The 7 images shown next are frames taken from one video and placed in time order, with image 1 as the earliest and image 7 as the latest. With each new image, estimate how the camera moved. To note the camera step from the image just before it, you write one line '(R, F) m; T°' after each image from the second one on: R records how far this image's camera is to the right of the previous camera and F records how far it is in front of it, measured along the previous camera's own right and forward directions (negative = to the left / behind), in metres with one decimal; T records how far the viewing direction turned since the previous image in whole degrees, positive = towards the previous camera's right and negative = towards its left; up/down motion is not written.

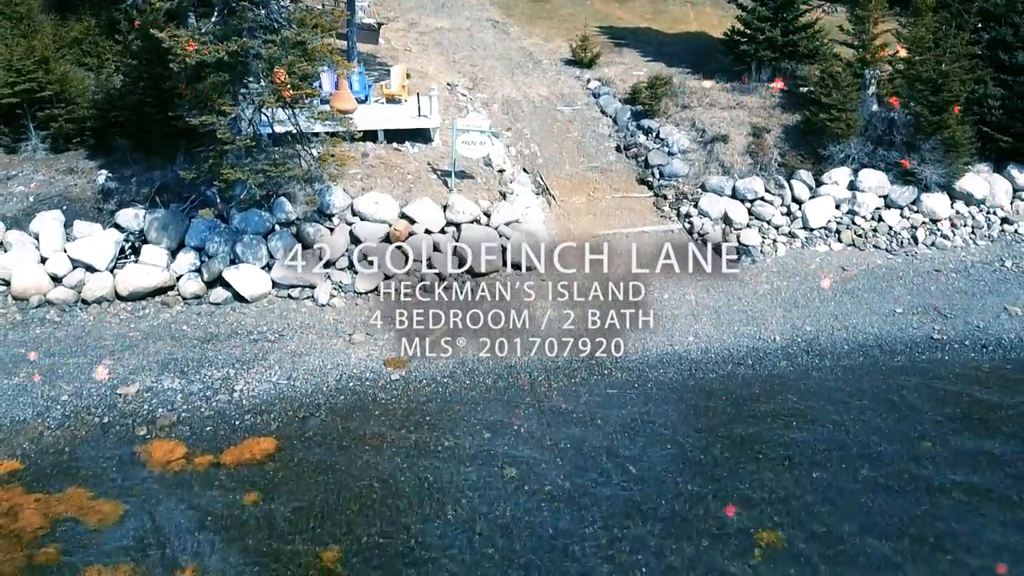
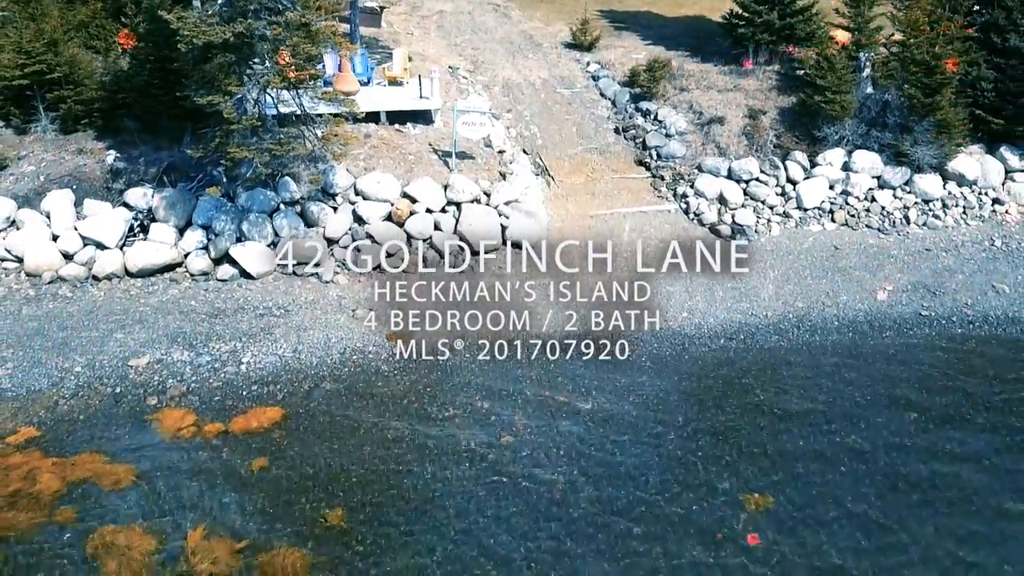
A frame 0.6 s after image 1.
(+0.1, -0.3) m; 0°
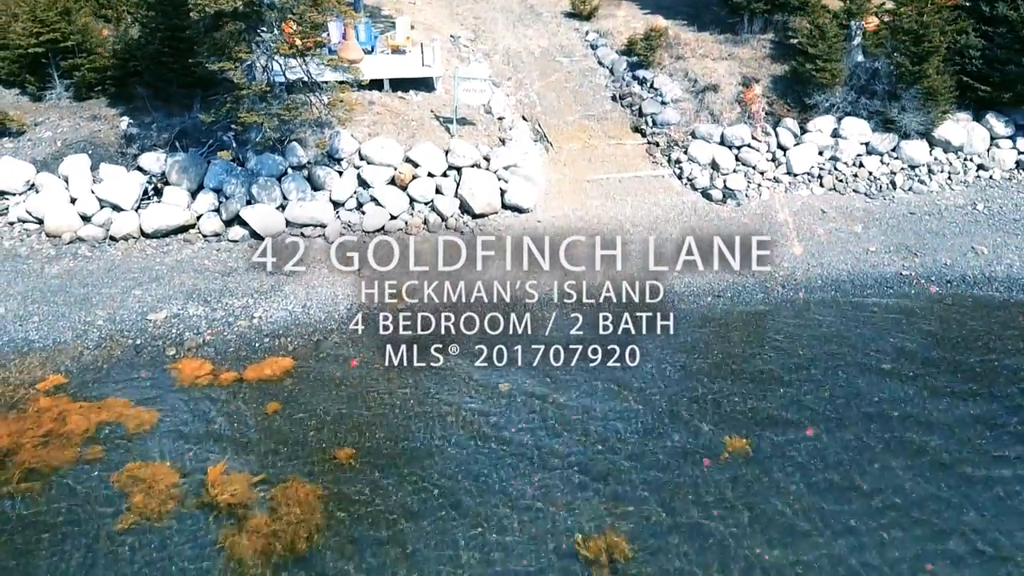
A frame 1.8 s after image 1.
(+0.1, -0.6) m; 0°
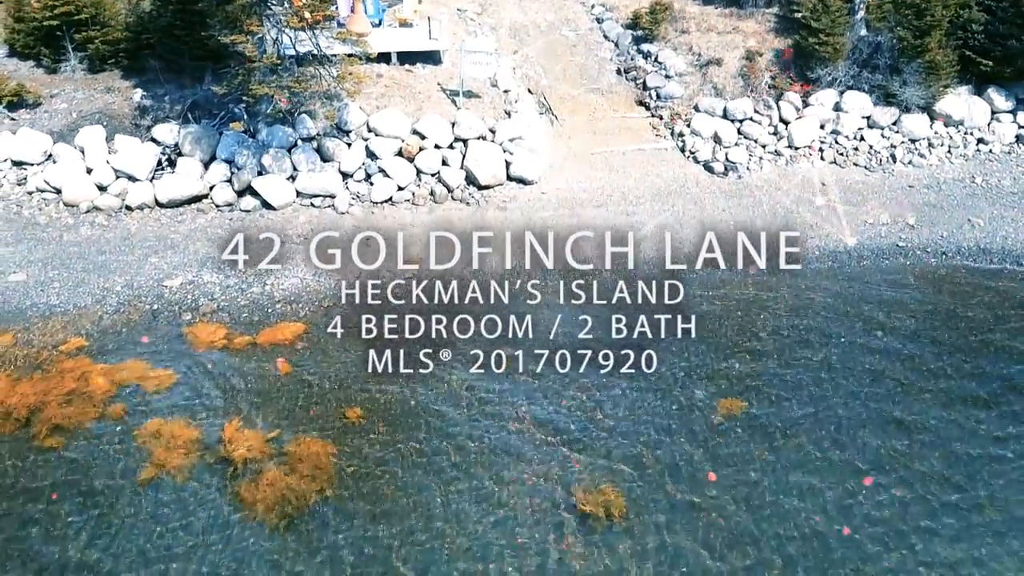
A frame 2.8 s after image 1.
(+0.1, -0.3) m; -1°
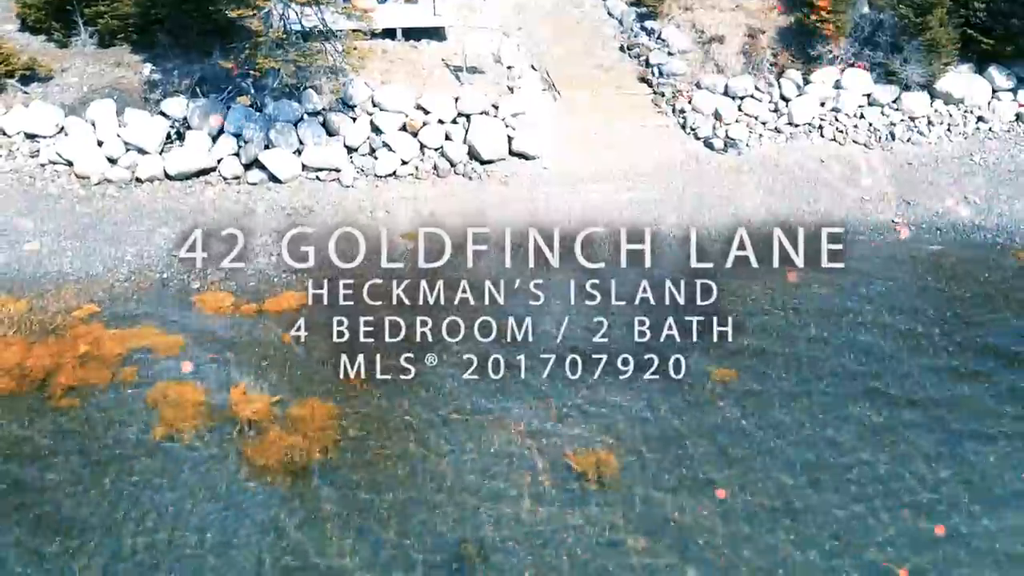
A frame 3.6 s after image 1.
(+0.1, -0.3) m; -1°
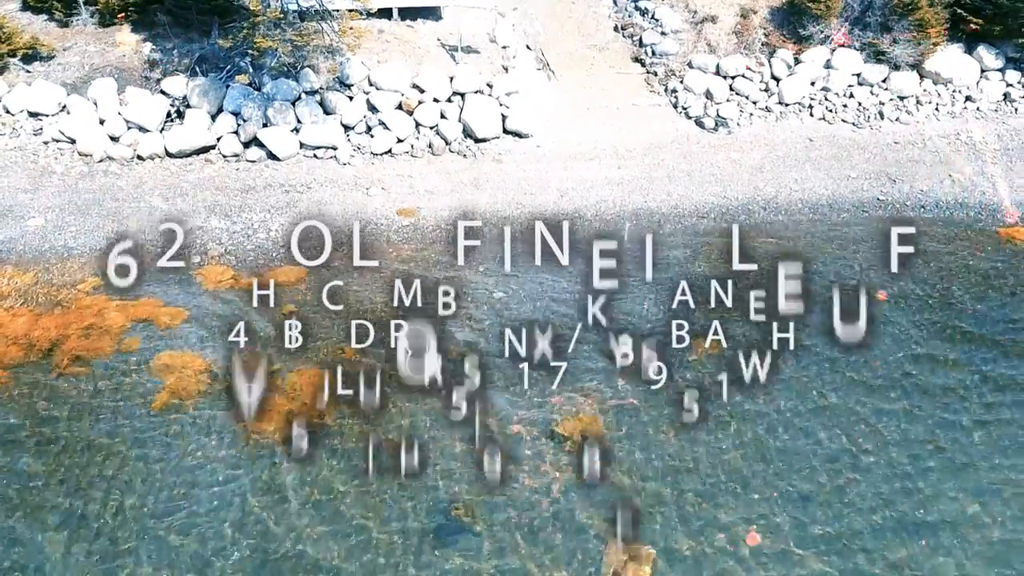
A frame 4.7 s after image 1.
(+0.1, -0.3) m; 0°
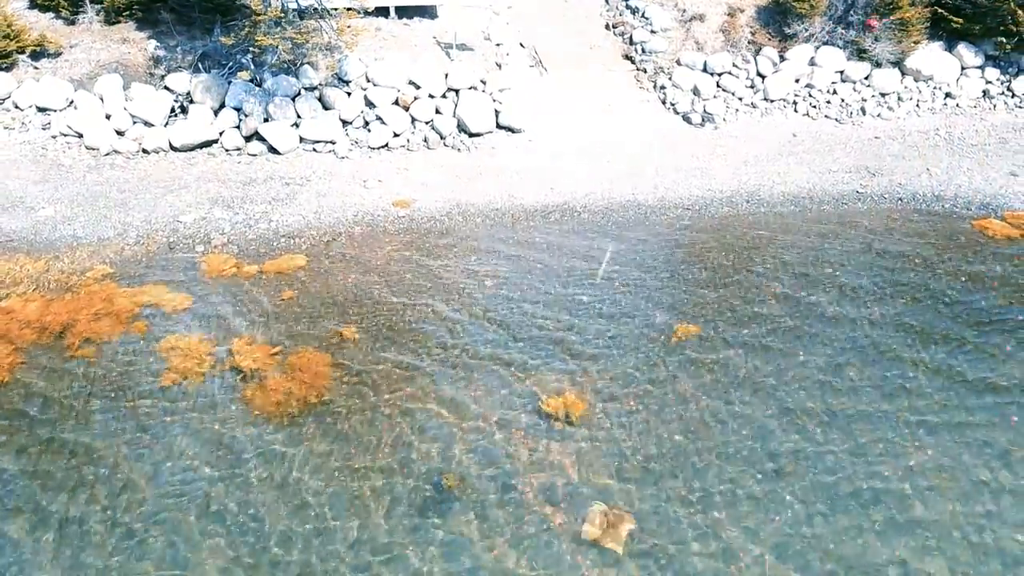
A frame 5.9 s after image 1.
(+0.1, -0.5) m; 0°
